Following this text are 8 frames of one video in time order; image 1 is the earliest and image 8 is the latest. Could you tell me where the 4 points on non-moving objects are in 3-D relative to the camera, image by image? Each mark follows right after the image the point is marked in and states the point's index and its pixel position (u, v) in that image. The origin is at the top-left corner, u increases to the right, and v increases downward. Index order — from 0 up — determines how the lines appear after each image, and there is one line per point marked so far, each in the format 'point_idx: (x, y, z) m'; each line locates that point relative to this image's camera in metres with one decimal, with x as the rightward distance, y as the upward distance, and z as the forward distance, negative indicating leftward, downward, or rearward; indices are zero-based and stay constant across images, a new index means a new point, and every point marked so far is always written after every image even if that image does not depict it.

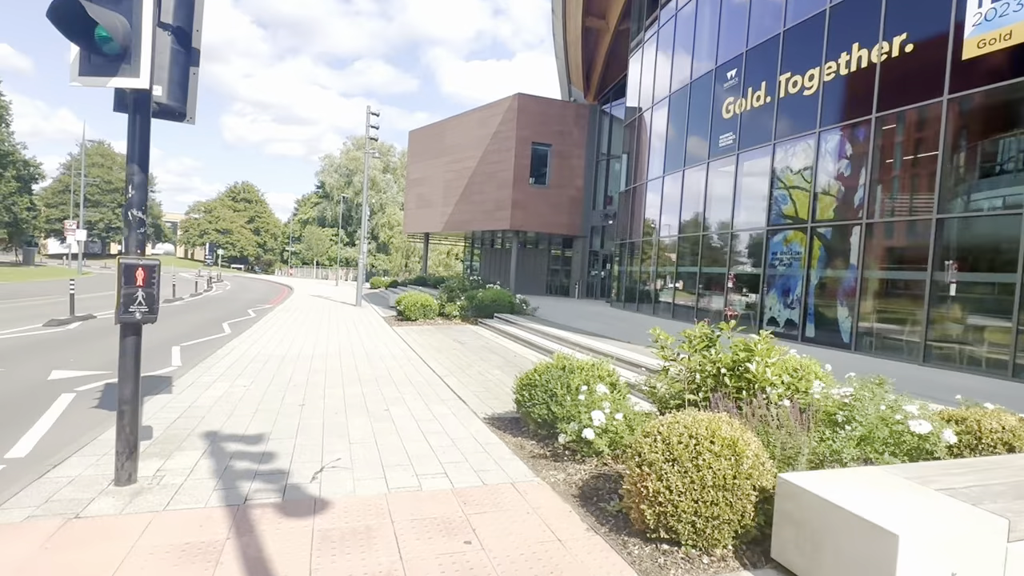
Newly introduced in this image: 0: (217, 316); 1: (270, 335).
0: (-9.7, -0.9, +18.4) m
1: (-5.5, -1.1, +12.9) m
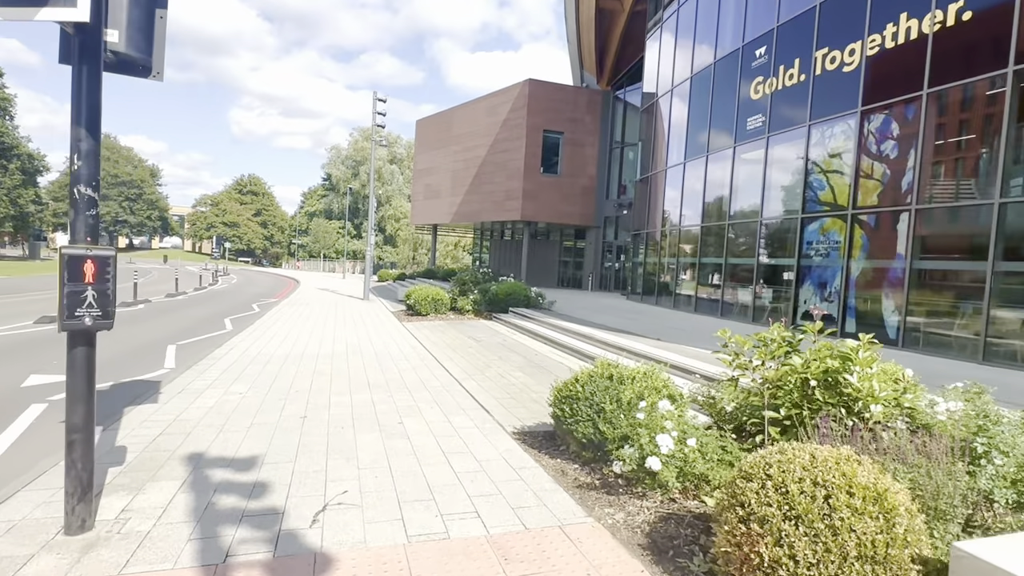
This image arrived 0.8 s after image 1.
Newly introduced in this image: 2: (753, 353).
0: (-9.2, -0.7, +17.7) m
1: (-5.1, -0.9, +12.2) m
2: (+1.9, -0.5, +4.3) m
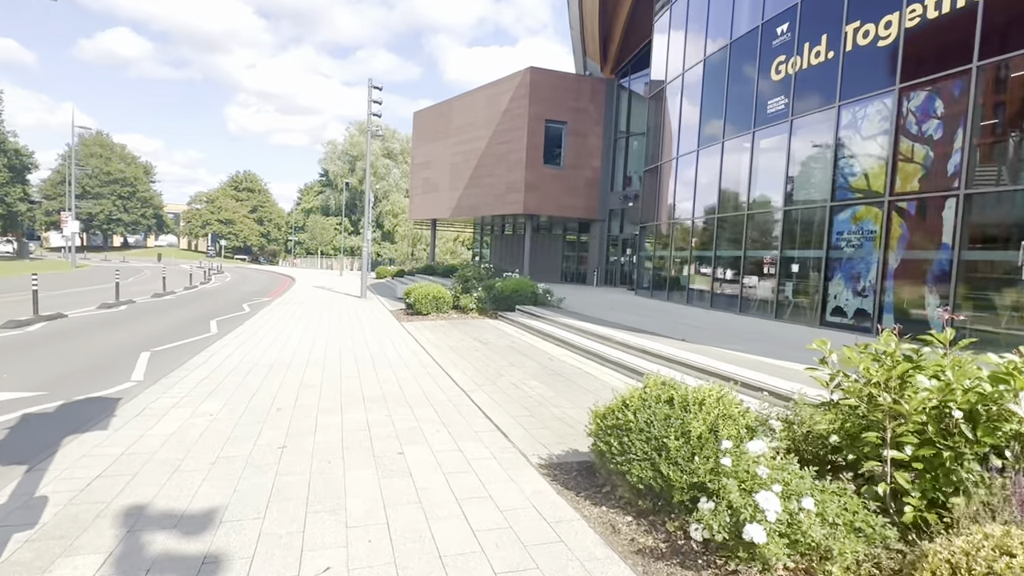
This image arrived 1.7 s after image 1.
0: (-9.1, -0.7, +16.6) m
1: (-5.0, -0.9, +11.1) m
2: (+2.1, -0.5, +3.3) m
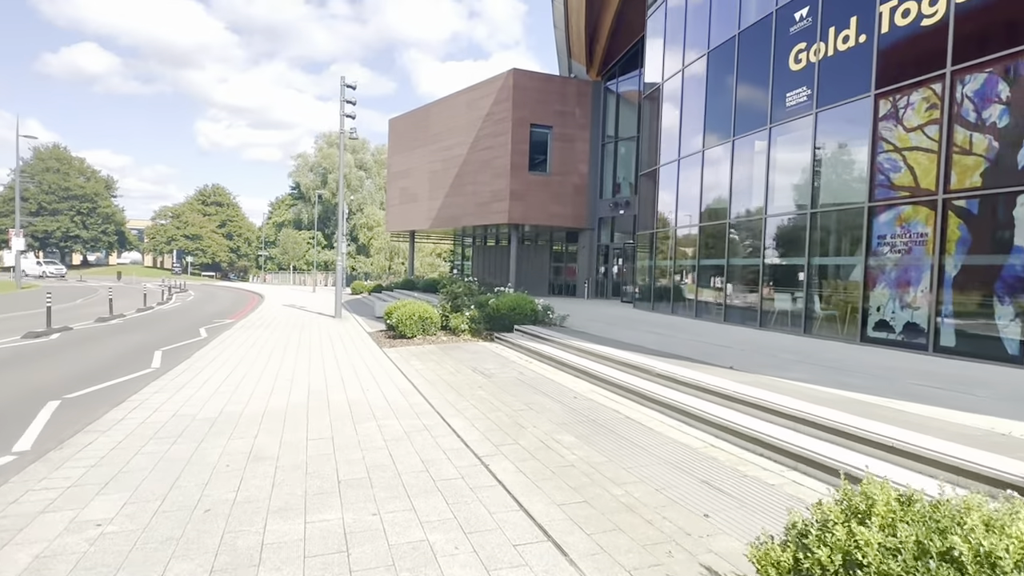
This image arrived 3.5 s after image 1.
0: (-9.2, -1.3, +14.4) m
1: (-4.8, -1.3, +9.1) m
2: (+2.5, -0.6, +1.6) m
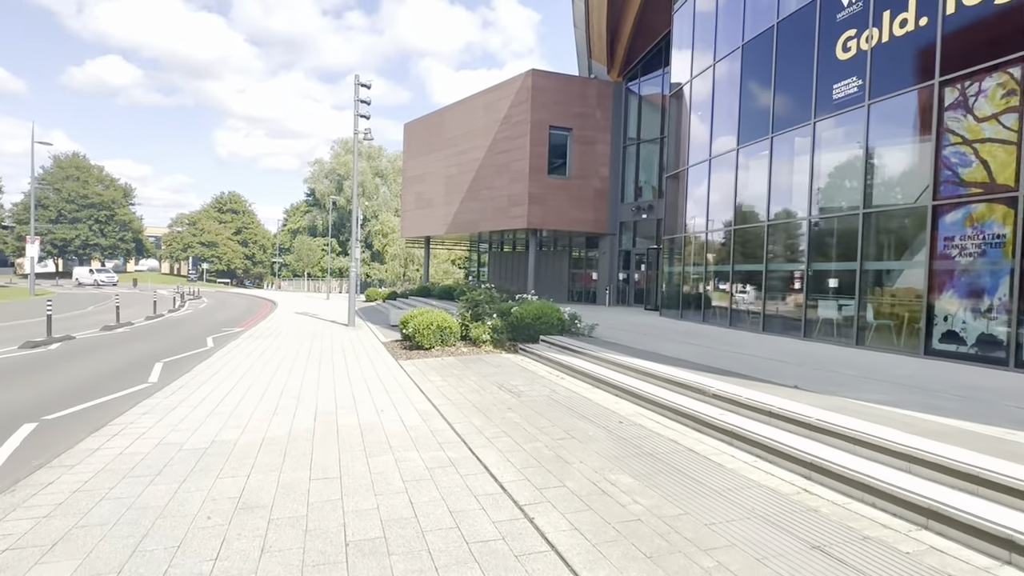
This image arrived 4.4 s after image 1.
0: (-8.6, -1.5, +13.7) m
1: (-4.4, -1.4, +8.3) m
2: (+2.7, -0.6, +0.6) m
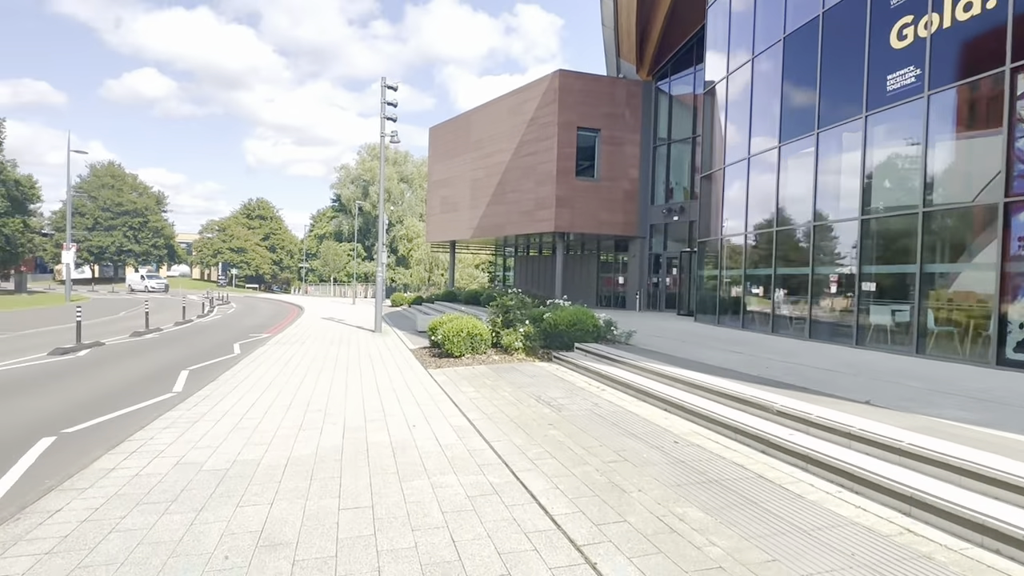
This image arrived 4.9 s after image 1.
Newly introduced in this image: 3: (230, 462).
0: (-7.9, -1.6, +13.5) m
1: (-3.9, -1.5, +7.9) m
2: (+2.9, -0.6, -0.1) m
3: (-2.5, -1.5, +5.0) m
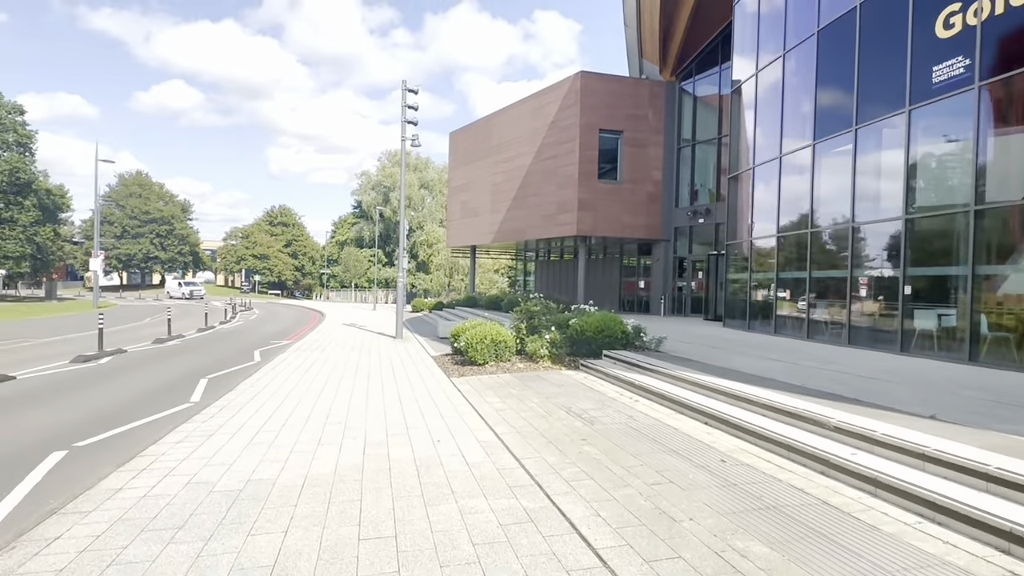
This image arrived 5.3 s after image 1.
0: (-7.3, -1.8, +13.4) m
1: (-3.5, -1.6, +7.6) m
2: (+3.0, -0.6, -0.6) m
3: (-2.2, -1.6, +4.7) m
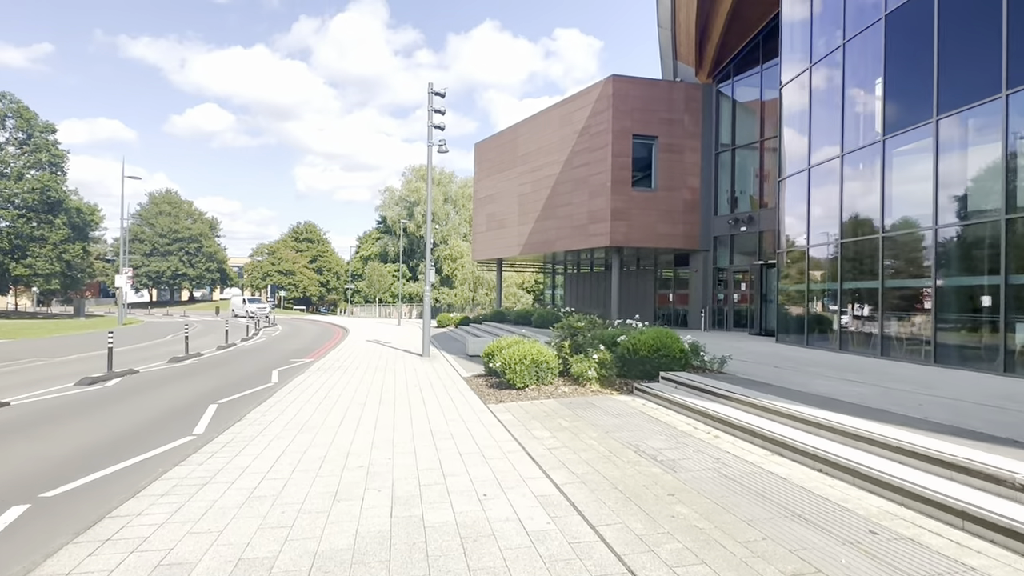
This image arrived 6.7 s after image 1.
0: (-6.4, -2.1, +12.3) m
1: (-2.9, -1.8, +6.5) m
2: (+3.3, -0.5, -2.0) m
3: (-1.7, -1.7, +3.5) m
